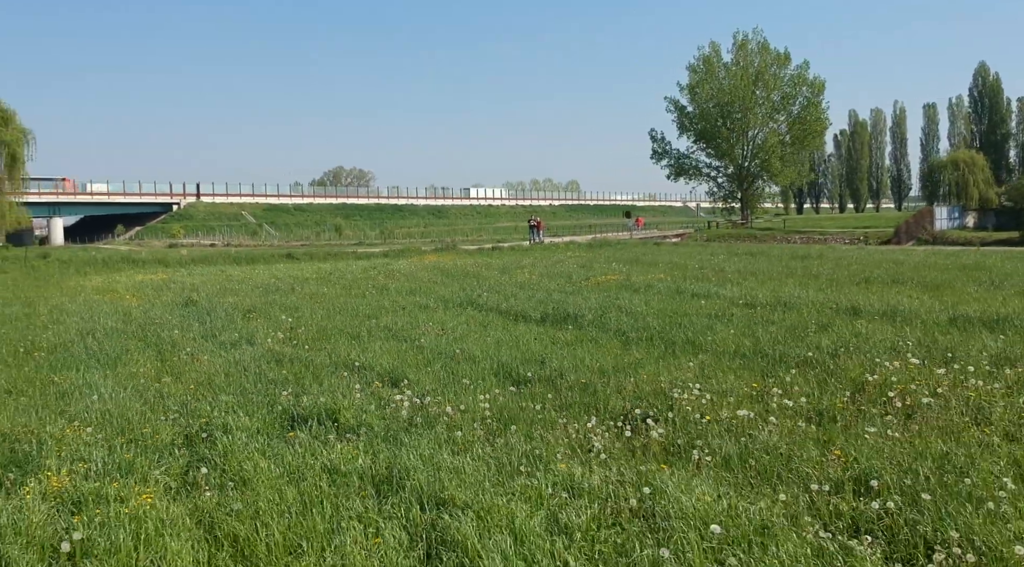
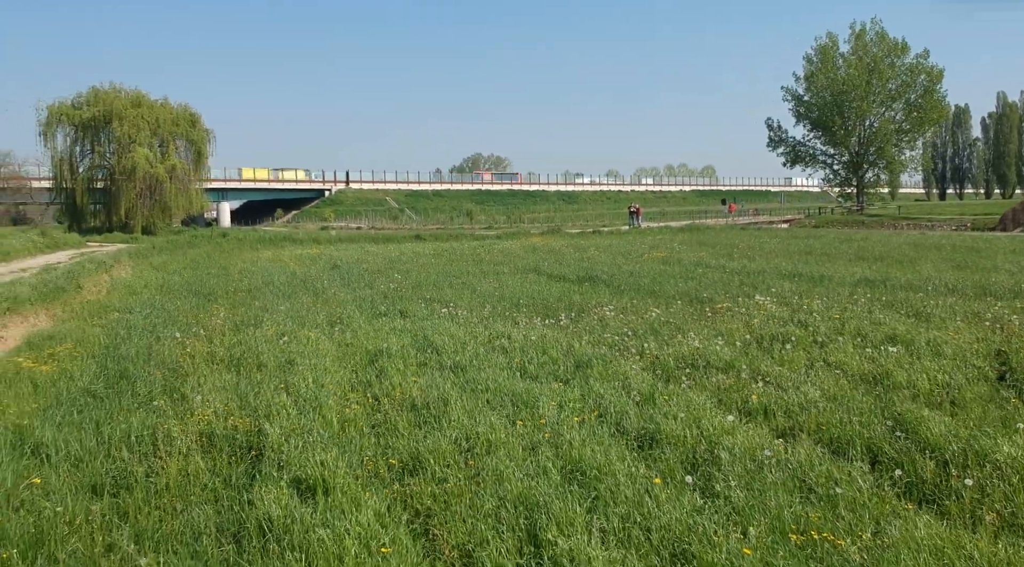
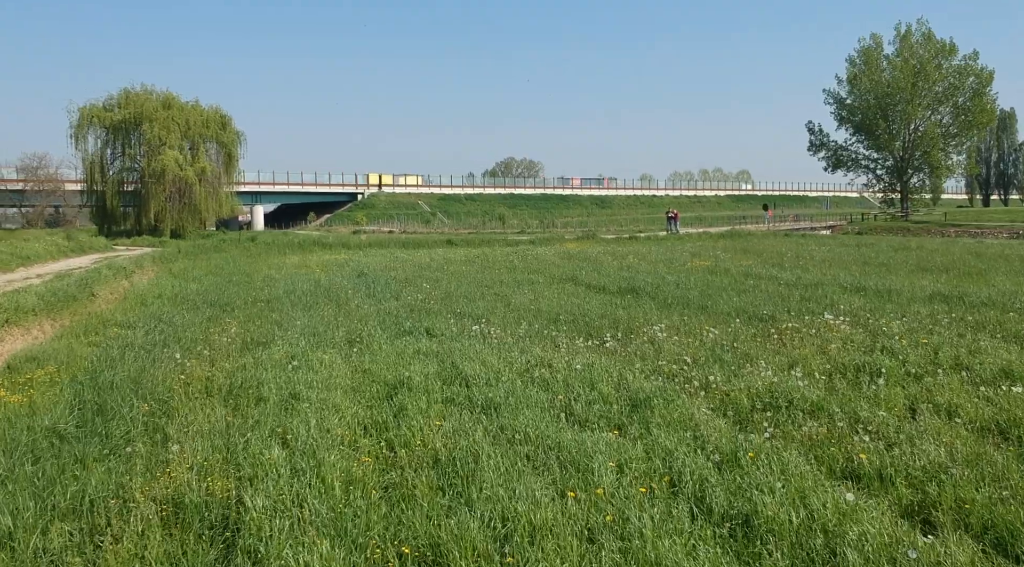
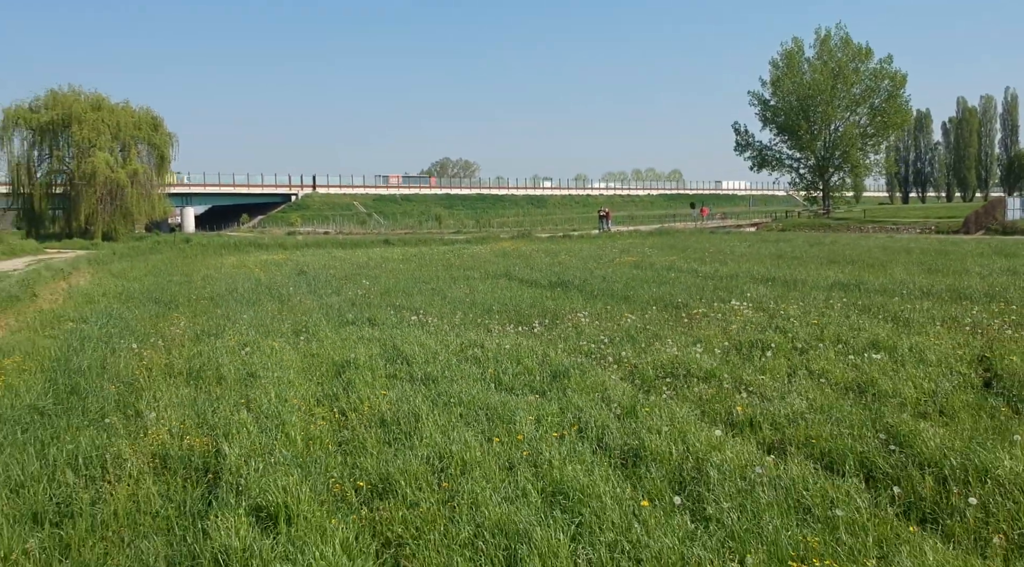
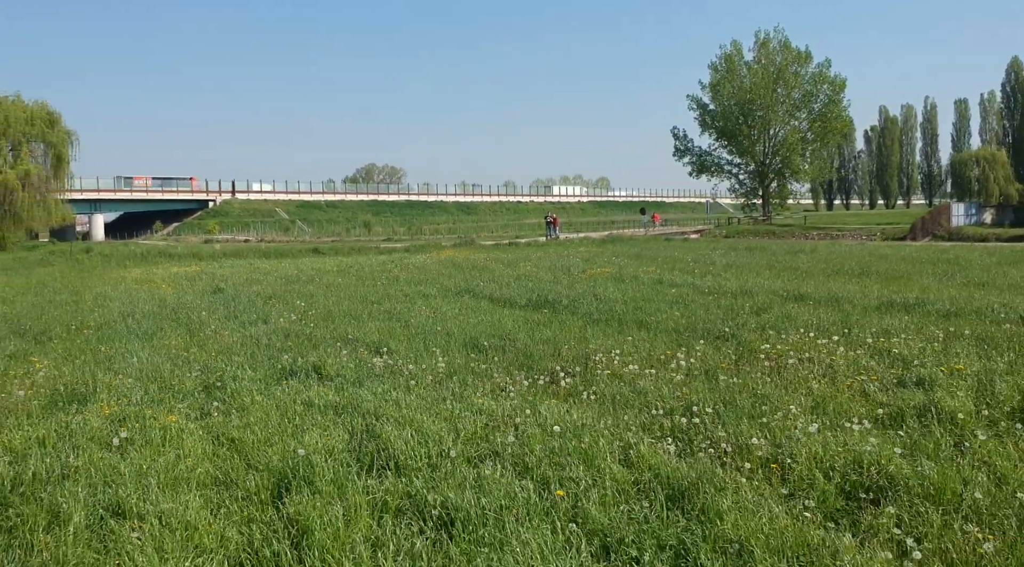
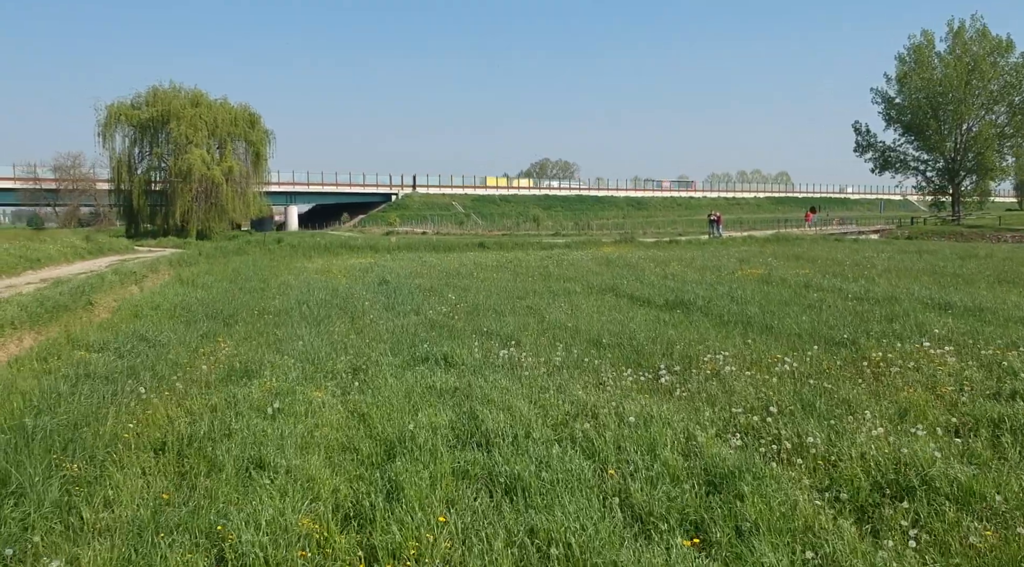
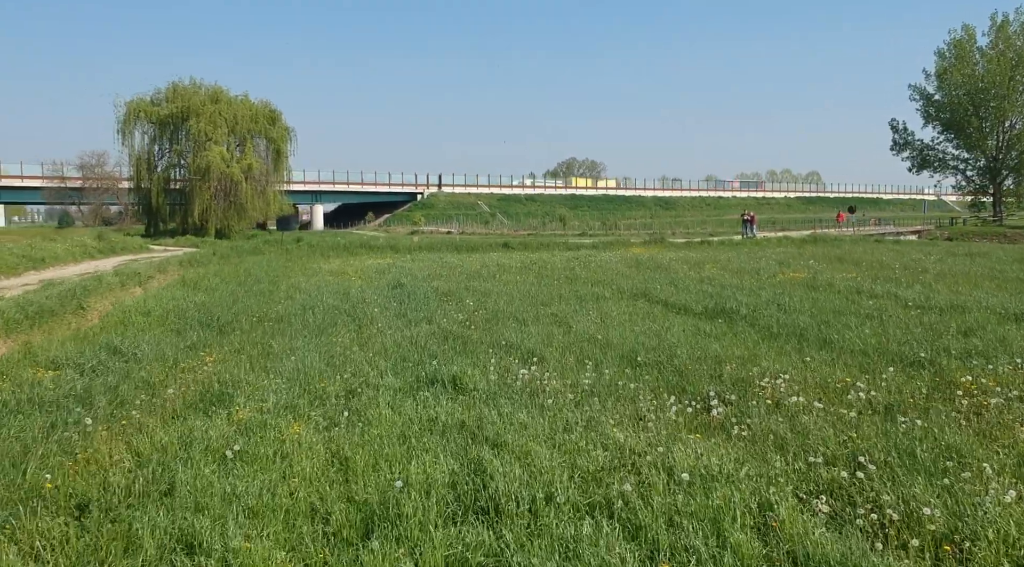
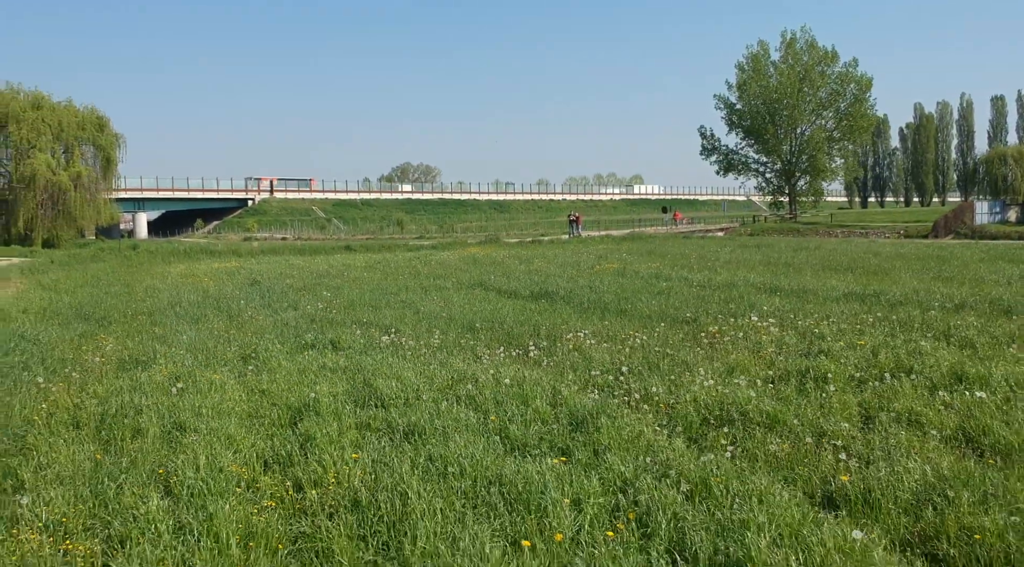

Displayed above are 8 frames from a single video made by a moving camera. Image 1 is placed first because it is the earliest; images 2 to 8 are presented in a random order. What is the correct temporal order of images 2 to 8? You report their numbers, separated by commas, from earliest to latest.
5, 8, 4, 2, 3, 6, 7
